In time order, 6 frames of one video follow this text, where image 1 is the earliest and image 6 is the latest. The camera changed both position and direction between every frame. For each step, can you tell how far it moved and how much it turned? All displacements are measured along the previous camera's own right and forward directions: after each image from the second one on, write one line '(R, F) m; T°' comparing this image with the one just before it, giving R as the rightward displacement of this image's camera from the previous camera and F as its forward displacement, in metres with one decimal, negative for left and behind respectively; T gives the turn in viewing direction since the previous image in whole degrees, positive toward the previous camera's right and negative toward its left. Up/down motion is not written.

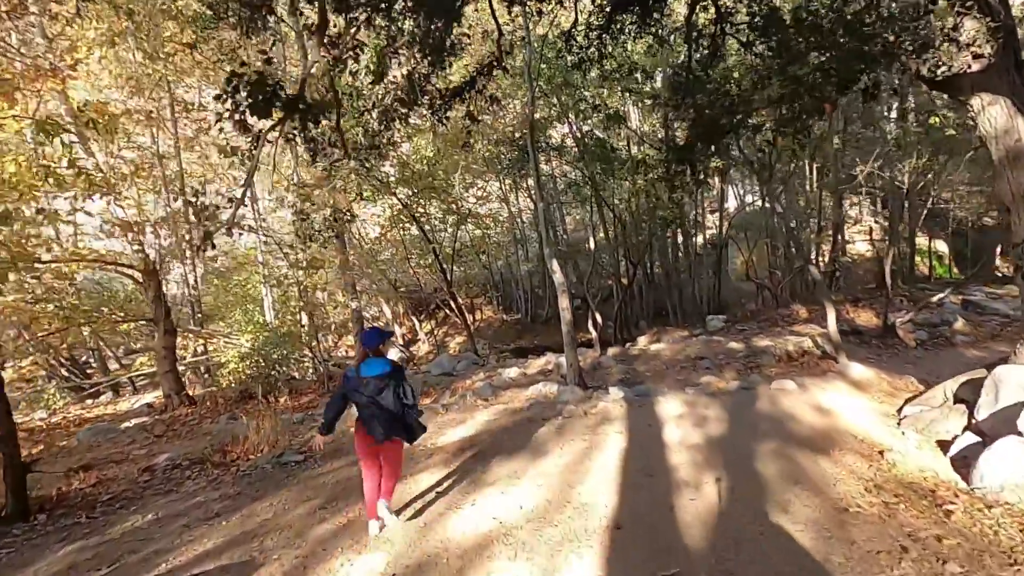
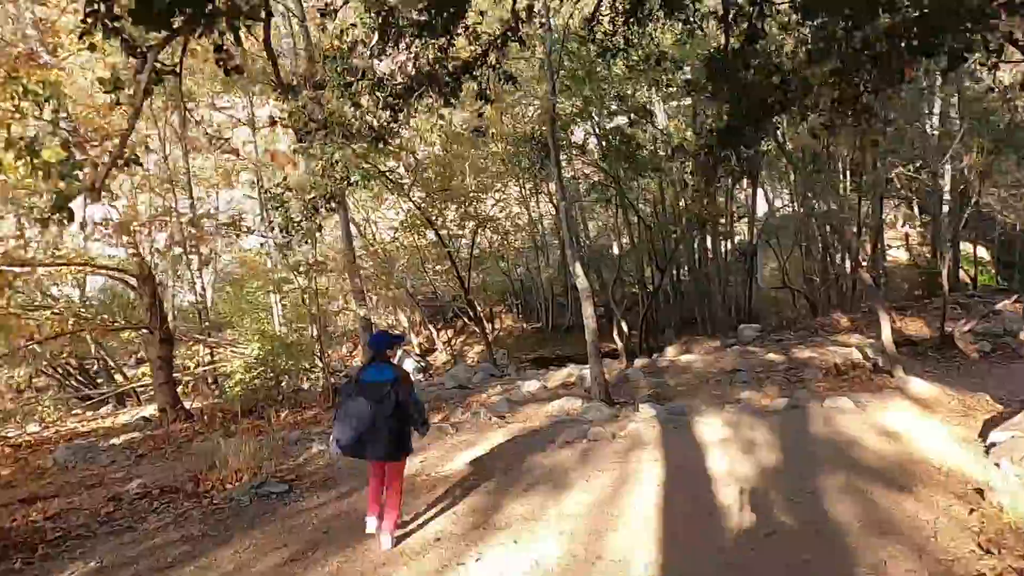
(0.0, +0.6) m; -2°
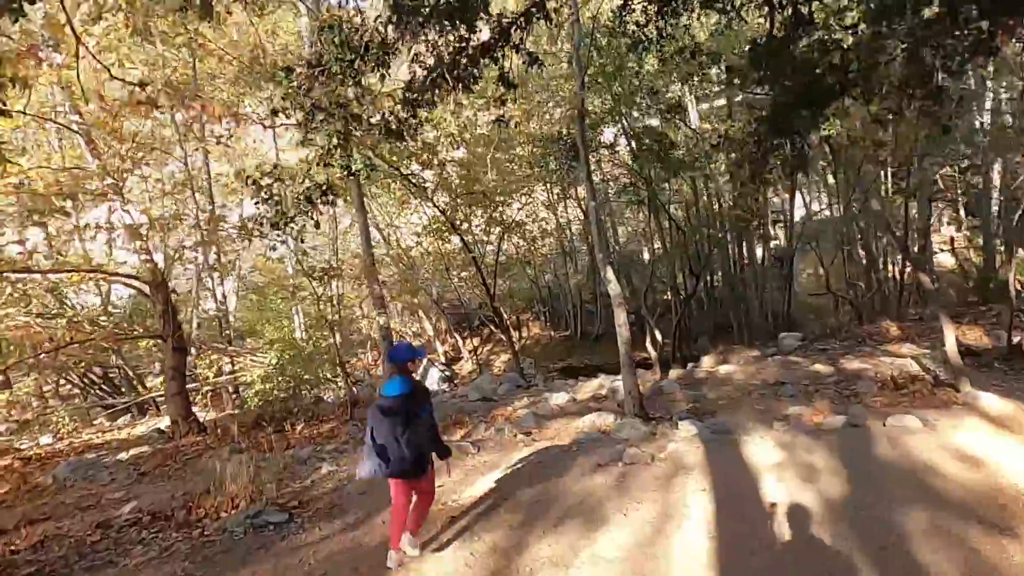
(0.0, +0.4) m; -2°
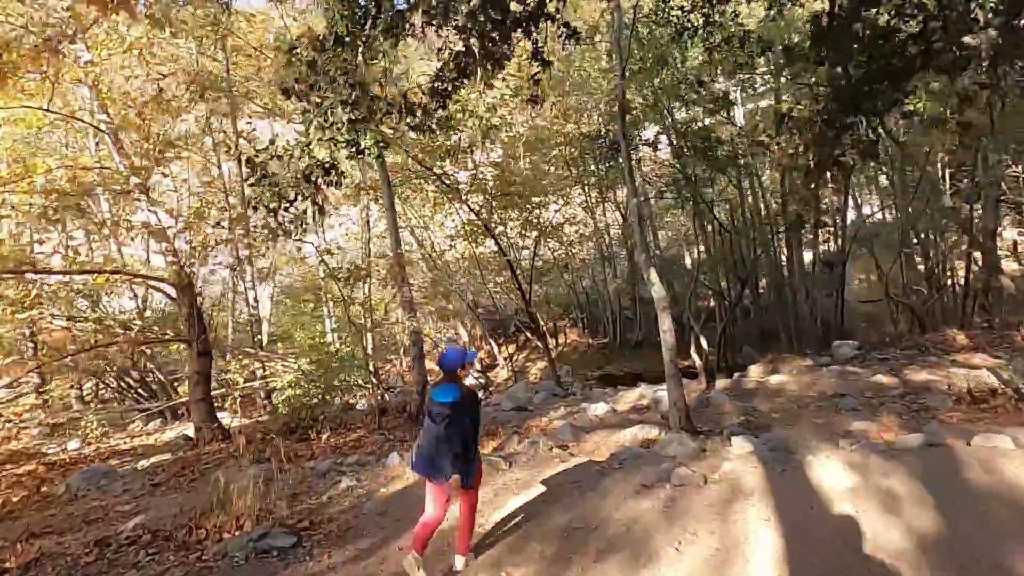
(0.0, +0.4) m; -3°
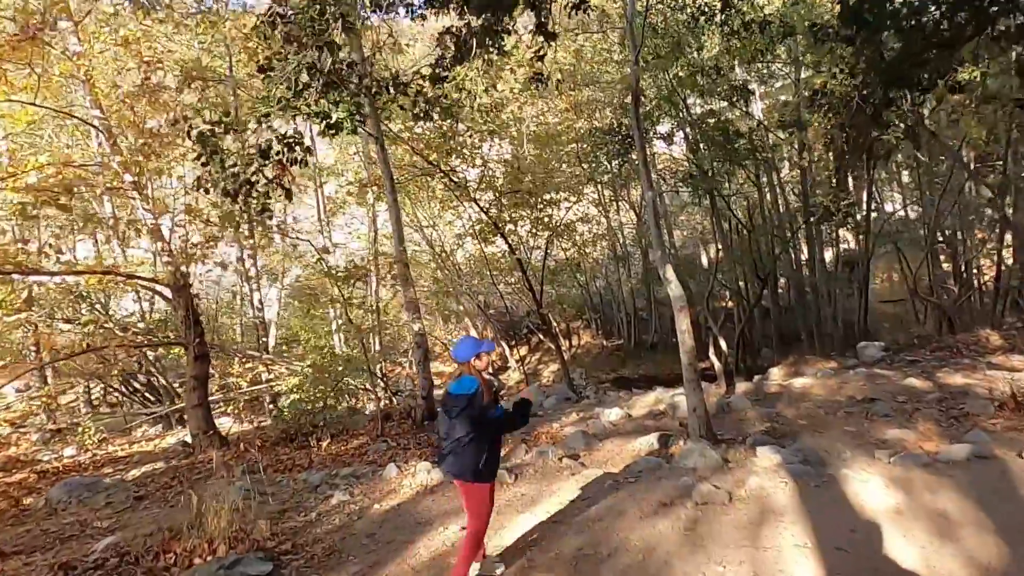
(+0.1, +0.3) m; -1°
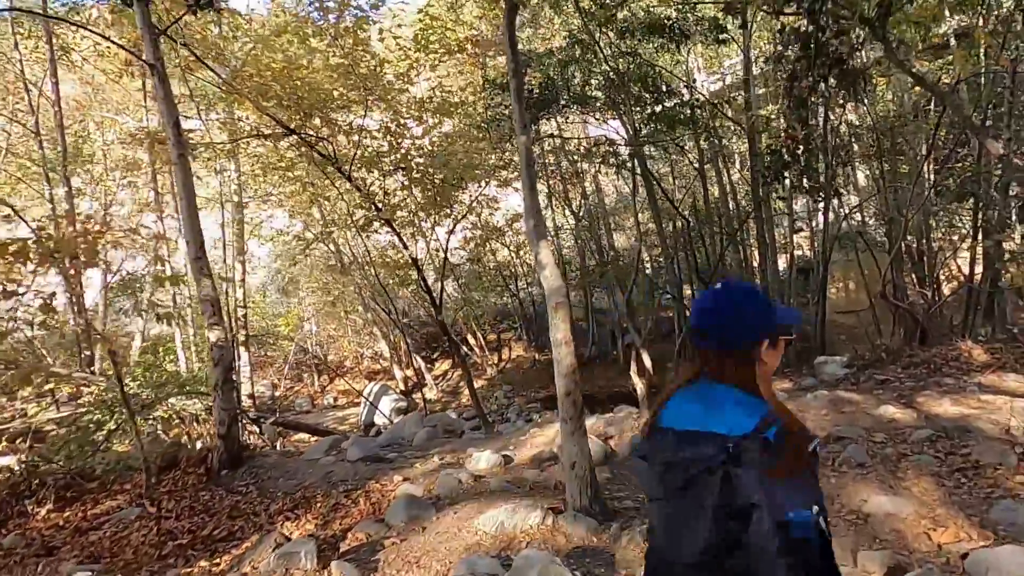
(+0.9, +1.8) m; +3°
